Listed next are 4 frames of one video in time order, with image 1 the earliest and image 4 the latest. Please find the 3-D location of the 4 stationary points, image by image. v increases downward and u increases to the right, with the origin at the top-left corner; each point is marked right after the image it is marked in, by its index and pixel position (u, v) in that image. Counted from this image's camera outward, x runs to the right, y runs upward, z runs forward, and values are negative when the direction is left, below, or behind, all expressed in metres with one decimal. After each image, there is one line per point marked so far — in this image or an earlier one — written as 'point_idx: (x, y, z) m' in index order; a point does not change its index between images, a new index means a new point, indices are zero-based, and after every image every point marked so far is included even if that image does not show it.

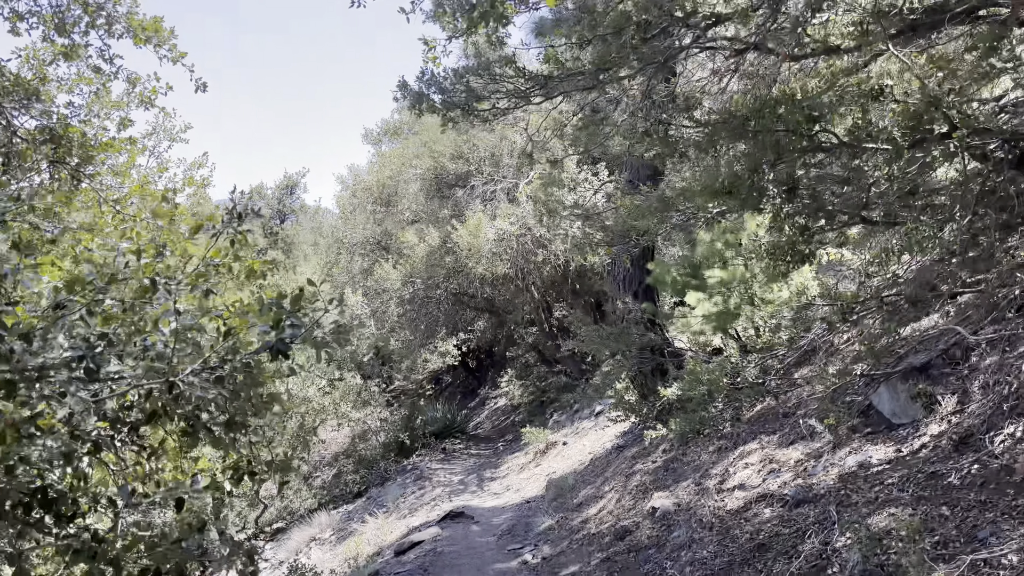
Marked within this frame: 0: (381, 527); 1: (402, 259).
0: (-1.4, -2.6, +8.2) m
1: (-1.9, +0.5, +12.8) m
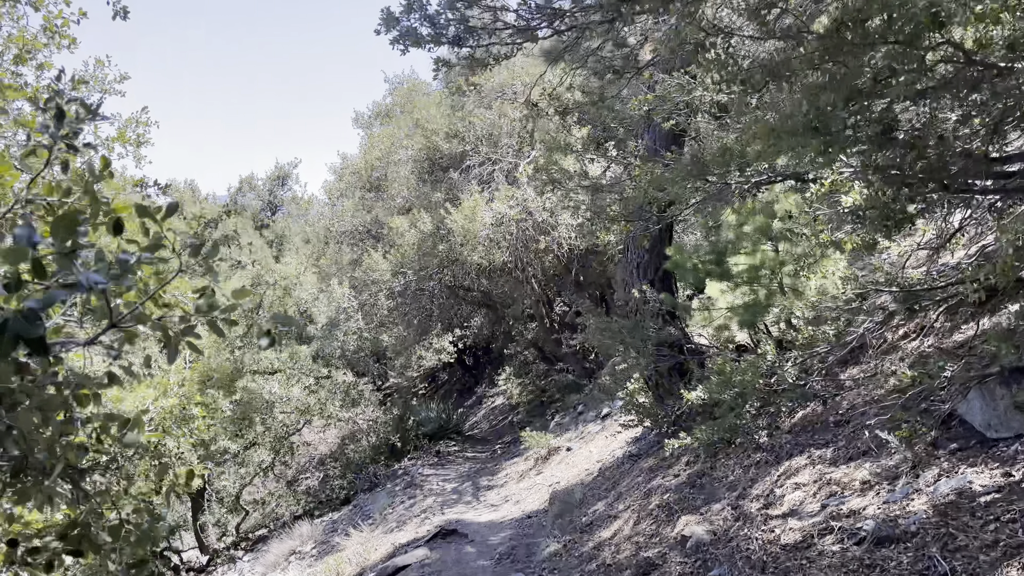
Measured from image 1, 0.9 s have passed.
0: (-1.4, -2.5, +7.4) m
1: (-1.9, +0.6, +12.0) m
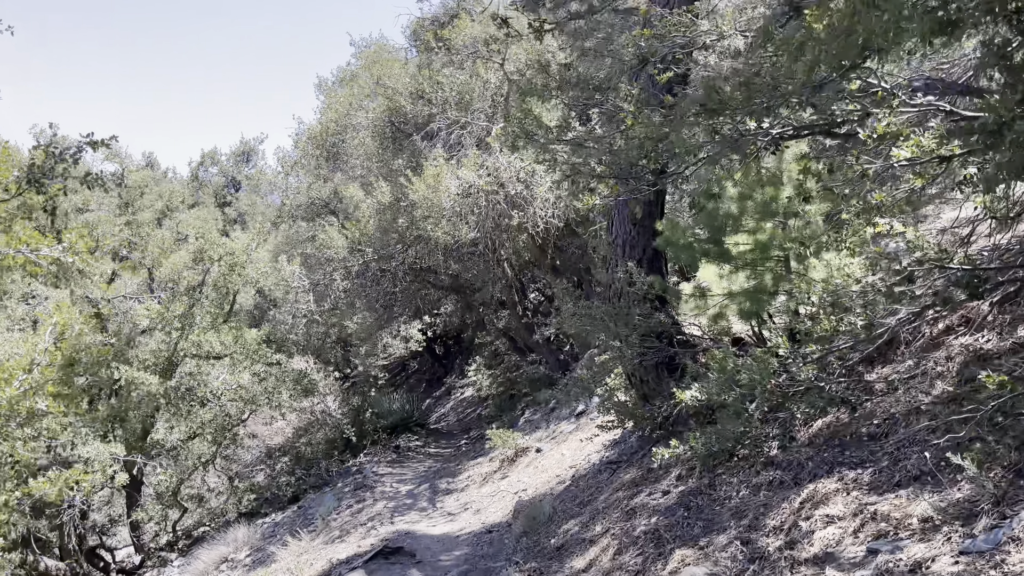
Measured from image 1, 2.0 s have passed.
0: (-1.8, -2.3, +6.4) m
1: (-2.3, +0.9, +11.0) m
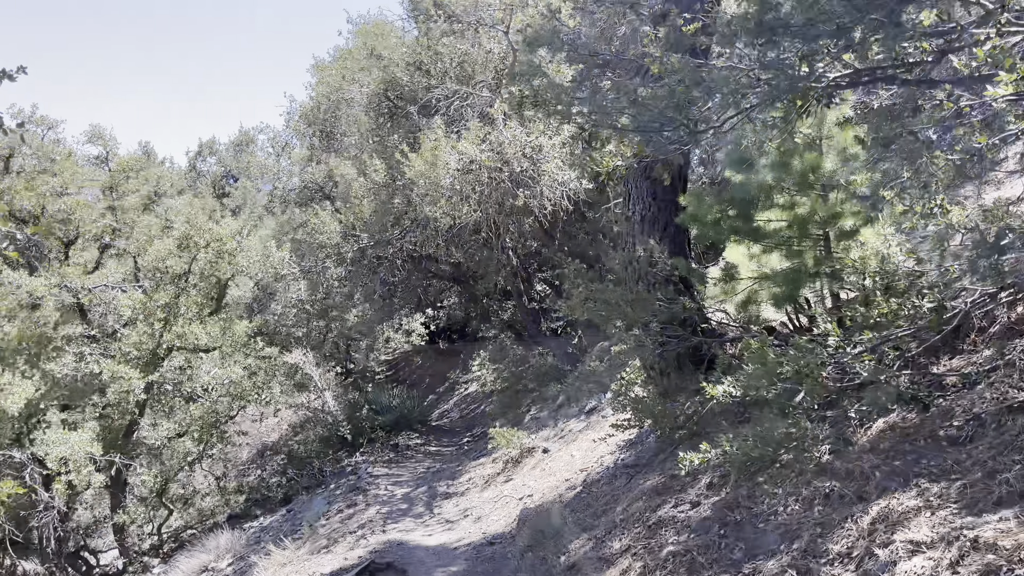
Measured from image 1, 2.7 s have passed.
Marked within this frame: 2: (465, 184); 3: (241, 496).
0: (-1.7, -2.1, +5.9) m
1: (-2.2, +1.1, +10.4) m
2: (-0.4, +1.0, +7.5) m
3: (-3.6, -2.7, +10.0) m
